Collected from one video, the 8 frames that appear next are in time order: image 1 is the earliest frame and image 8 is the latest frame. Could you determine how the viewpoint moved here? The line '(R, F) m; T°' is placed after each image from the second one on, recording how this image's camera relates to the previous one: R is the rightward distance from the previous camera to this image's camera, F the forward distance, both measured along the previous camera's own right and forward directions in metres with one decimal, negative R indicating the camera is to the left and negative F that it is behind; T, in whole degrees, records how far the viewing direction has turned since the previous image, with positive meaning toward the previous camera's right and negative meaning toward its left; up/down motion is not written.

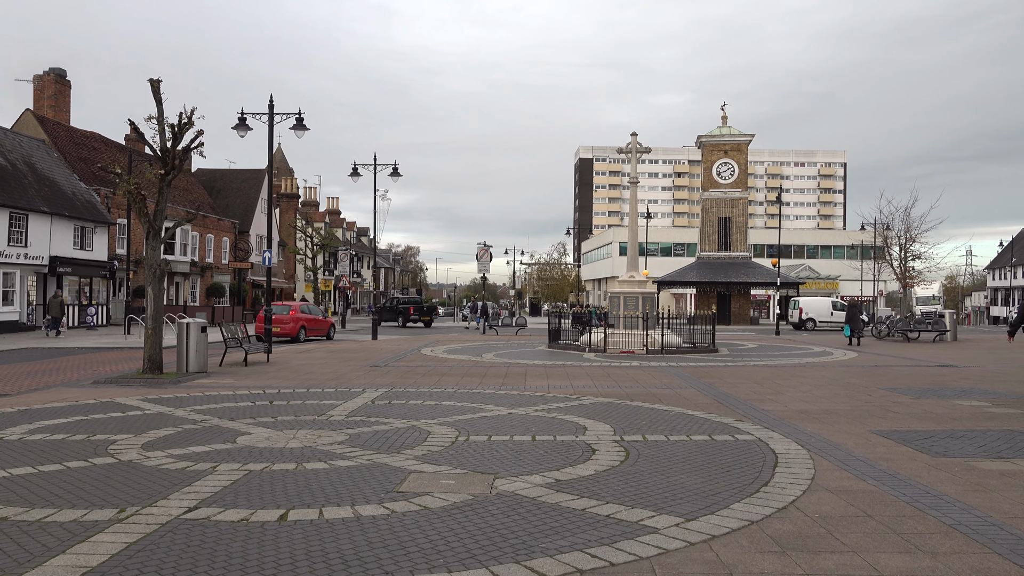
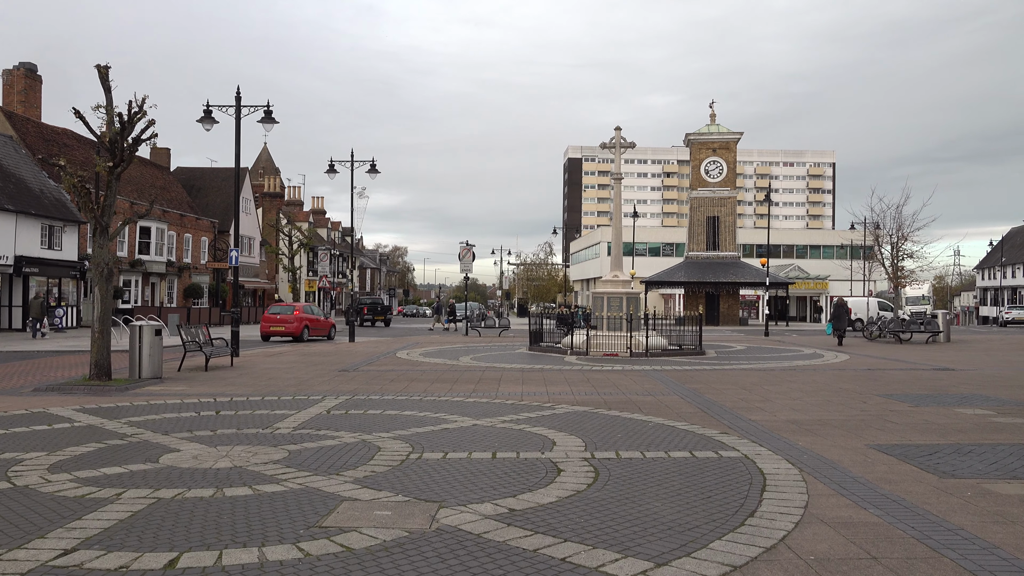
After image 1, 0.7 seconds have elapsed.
(+0.3, +0.9) m; +1°
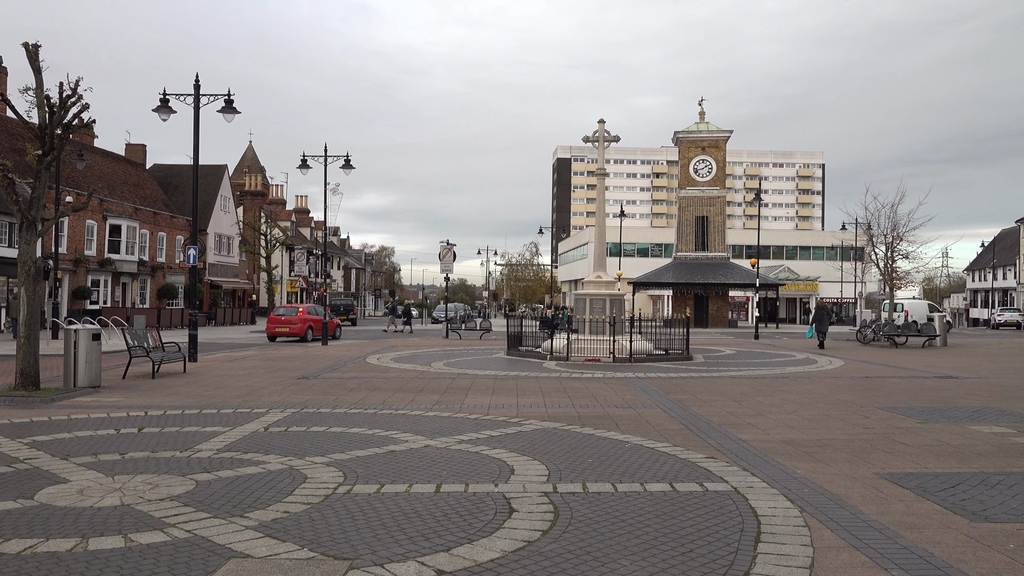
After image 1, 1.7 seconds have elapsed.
(+0.3, +1.2) m; +1°
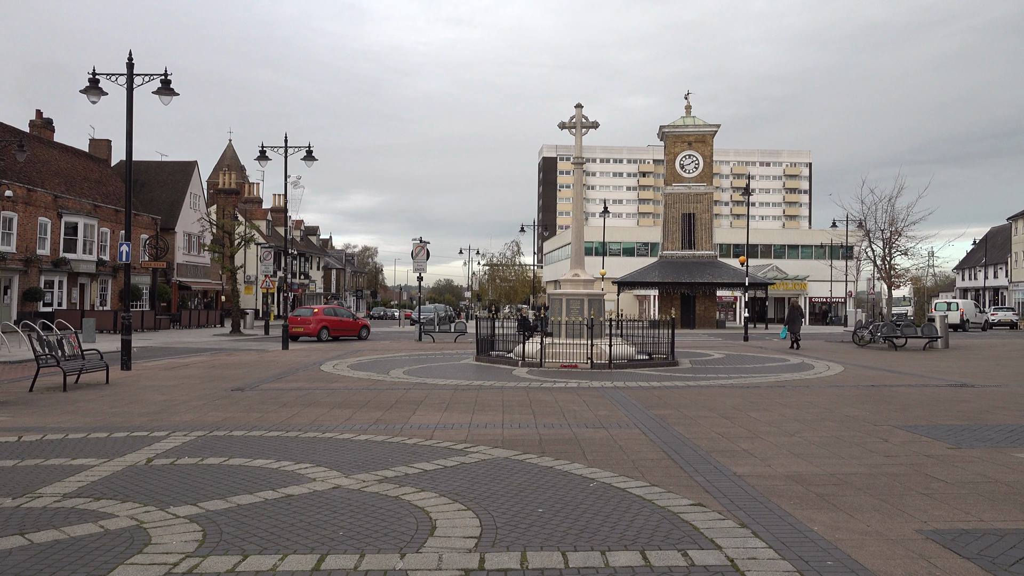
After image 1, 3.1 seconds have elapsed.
(+0.4, +1.8) m; +1°
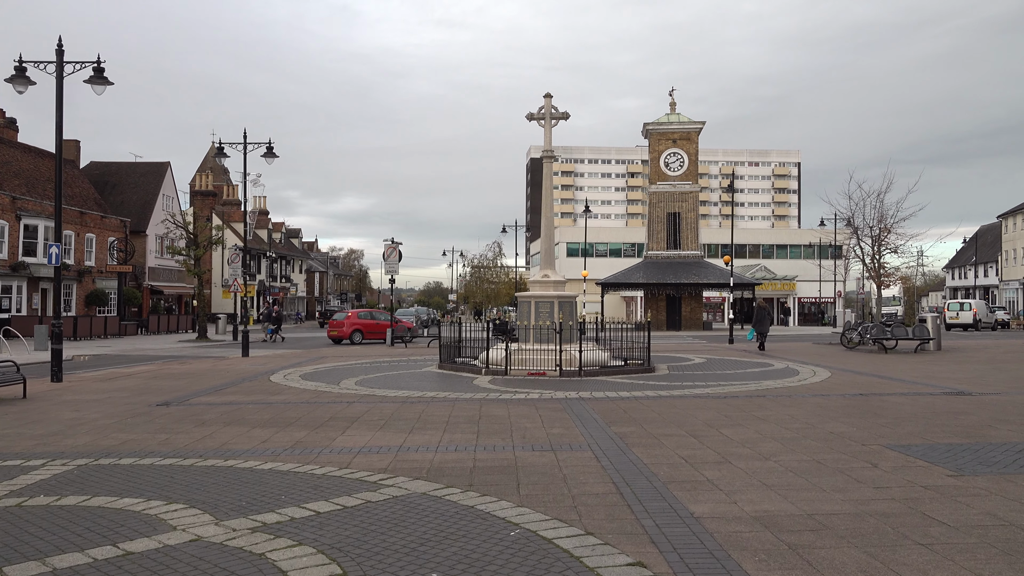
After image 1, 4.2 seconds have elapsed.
(+0.6, +1.2) m; +1°
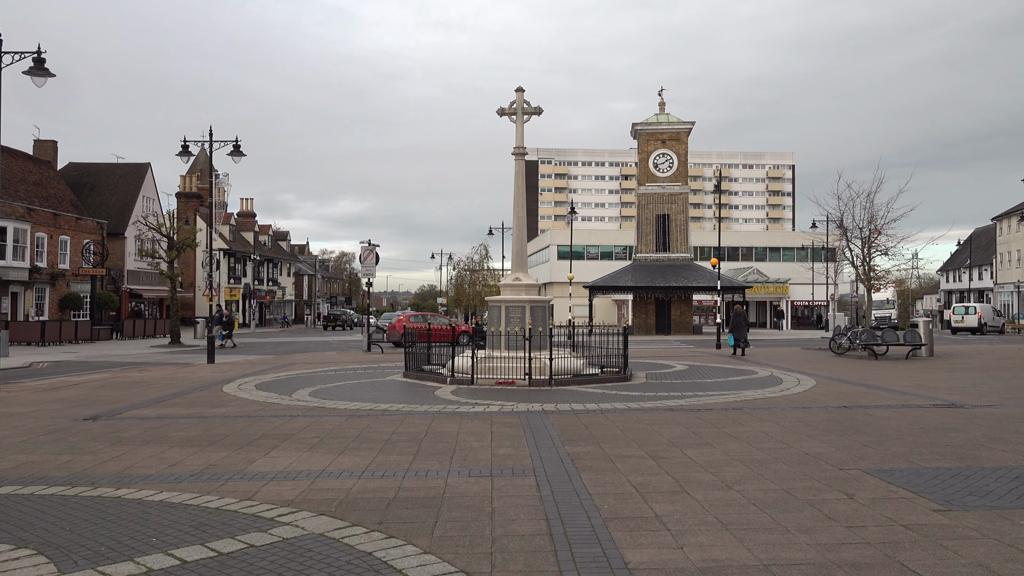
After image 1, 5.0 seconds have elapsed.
(+0.5, +0.9) m; 0°
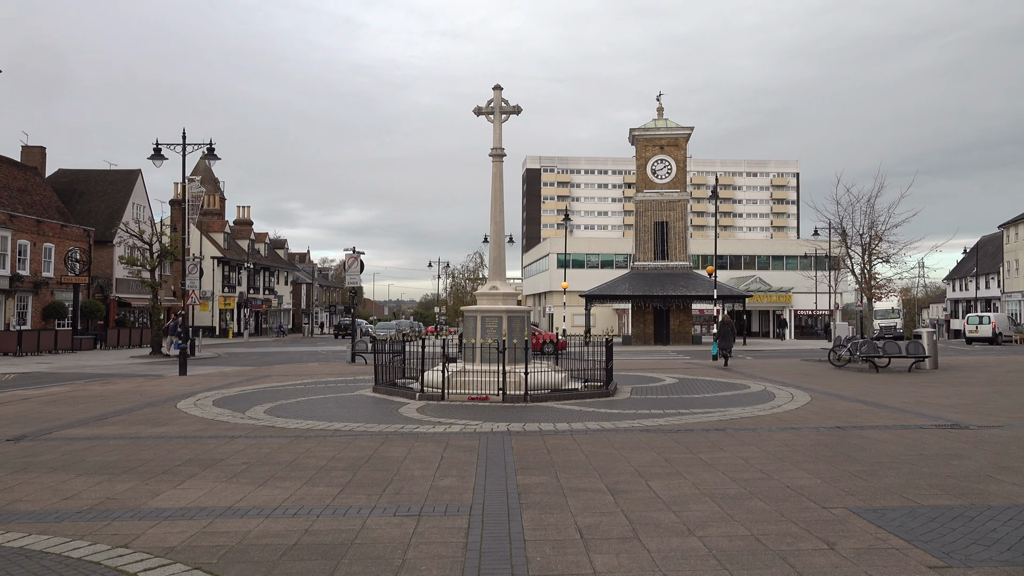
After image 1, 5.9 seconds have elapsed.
(+0.6, +1.0) m; 0°
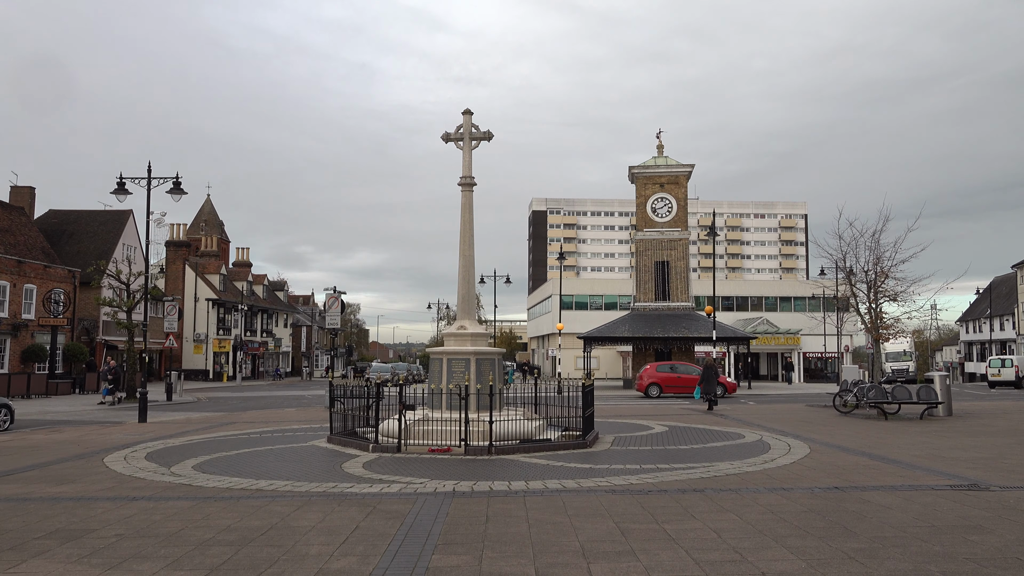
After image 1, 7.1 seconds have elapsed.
(+0.7, +1.4) m; -1°
